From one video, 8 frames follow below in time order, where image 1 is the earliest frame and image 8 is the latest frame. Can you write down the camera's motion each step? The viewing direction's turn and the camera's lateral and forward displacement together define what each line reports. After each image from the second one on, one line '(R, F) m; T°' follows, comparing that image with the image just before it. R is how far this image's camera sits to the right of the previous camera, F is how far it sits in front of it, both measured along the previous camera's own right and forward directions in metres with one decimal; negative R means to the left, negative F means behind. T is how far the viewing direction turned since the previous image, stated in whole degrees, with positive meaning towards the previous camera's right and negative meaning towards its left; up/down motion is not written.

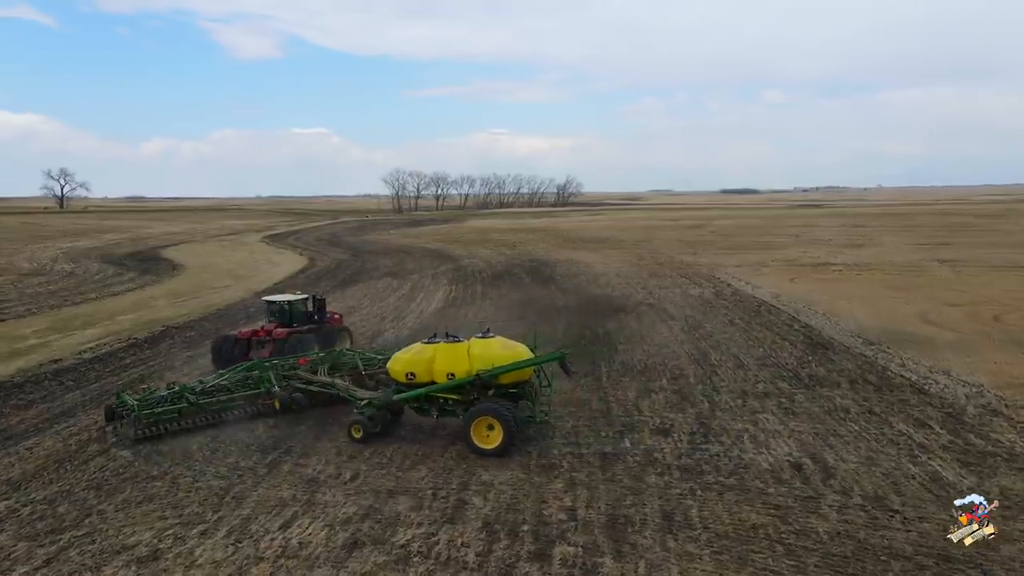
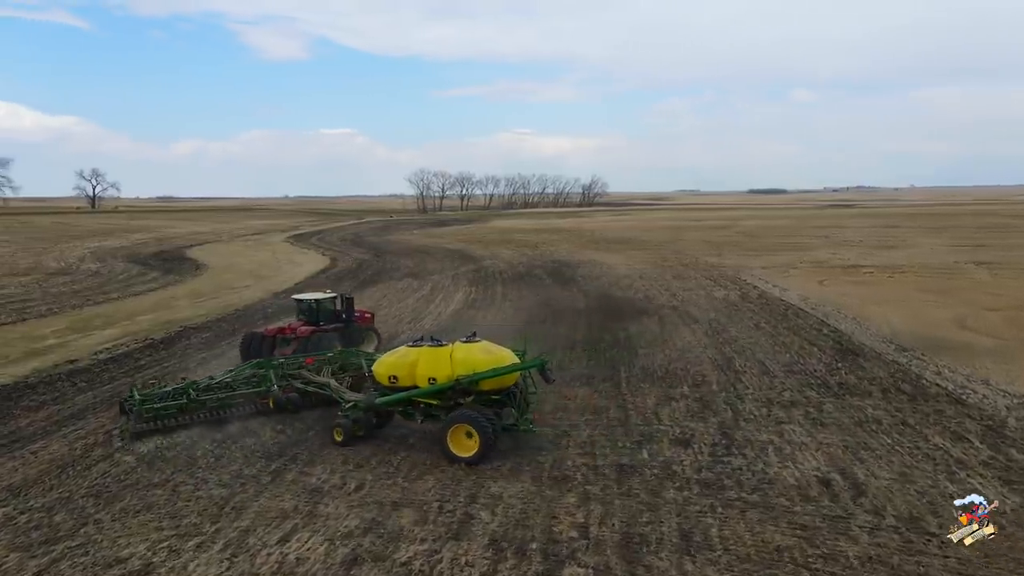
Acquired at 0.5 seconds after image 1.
(+0.2, +0.4) m; -2°
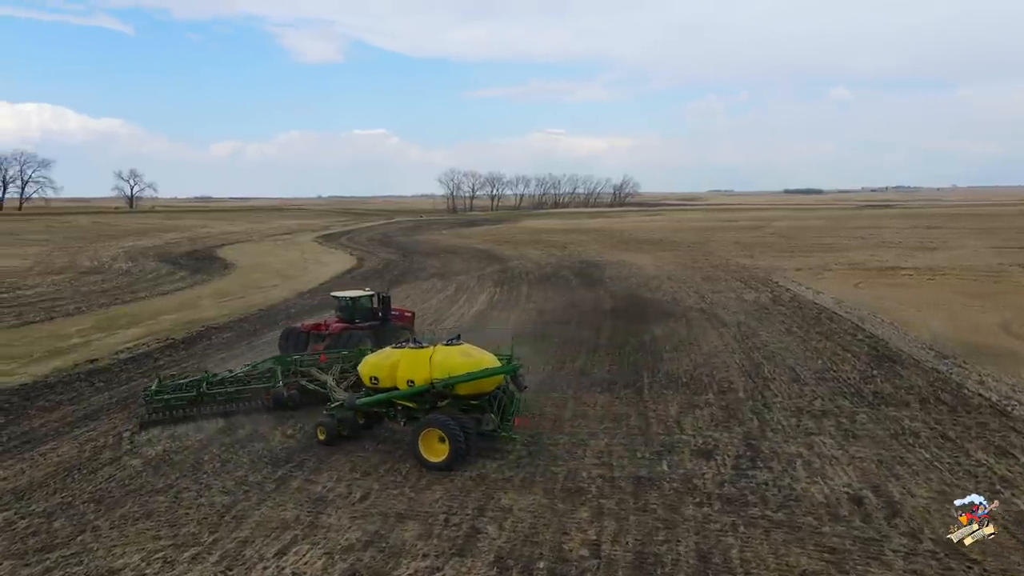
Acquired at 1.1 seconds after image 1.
(+0.2, +0.4) m; -2°
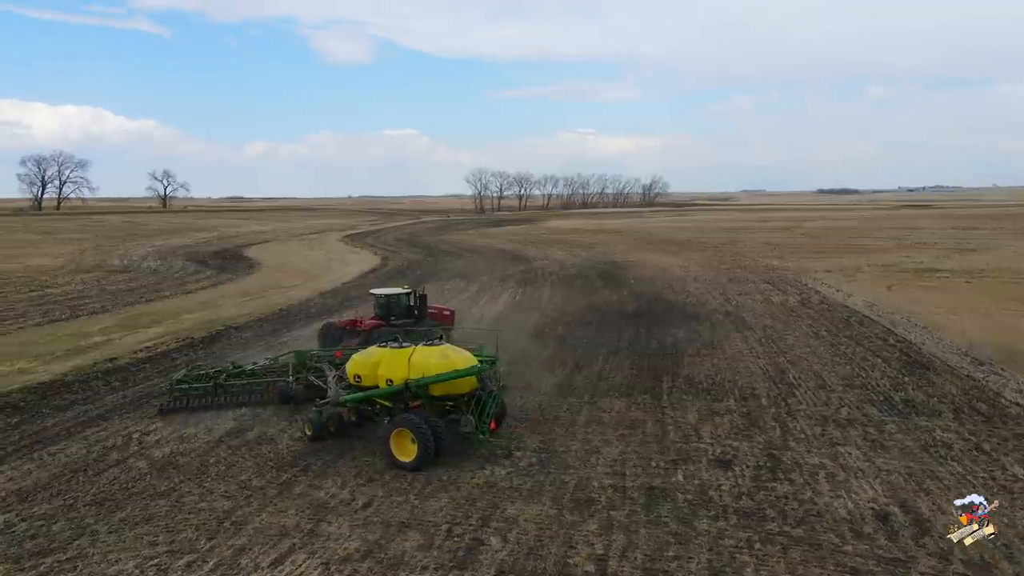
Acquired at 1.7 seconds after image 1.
(+0.2, +0.3) m; -2°
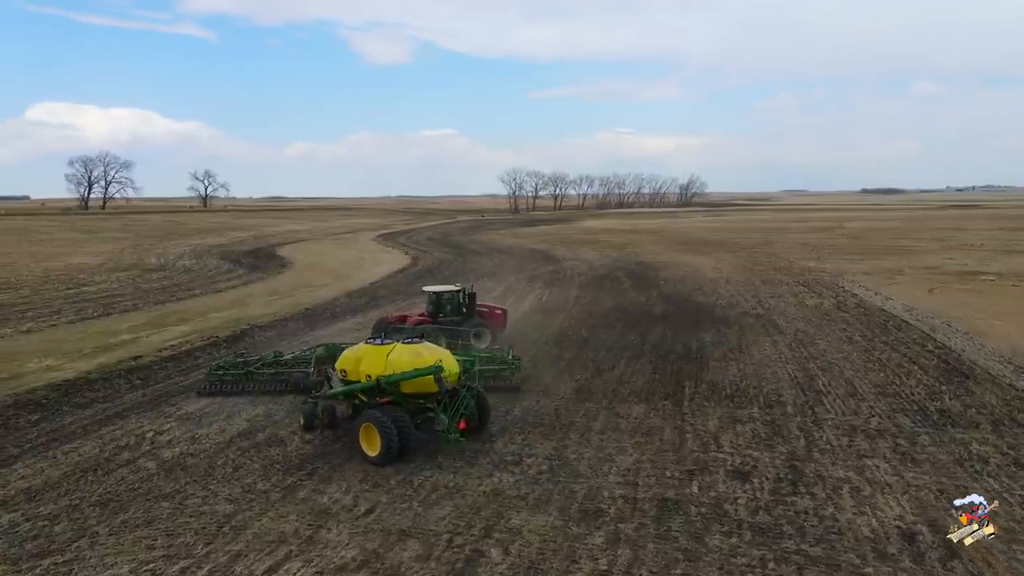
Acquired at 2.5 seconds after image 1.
(+0.3, +0.3) m; -3°
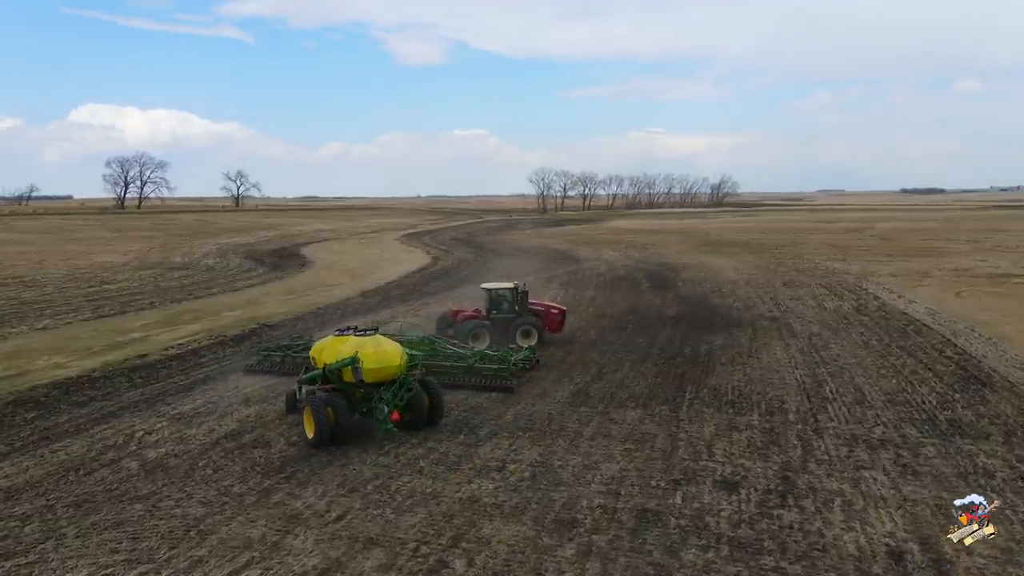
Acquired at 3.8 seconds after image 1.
(+0.6, +0.3) m; -2°
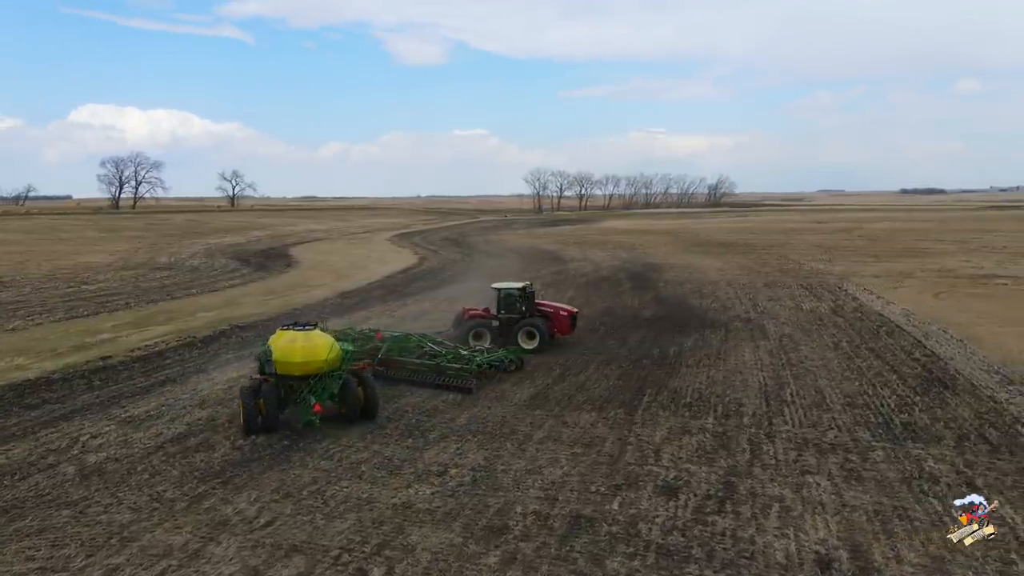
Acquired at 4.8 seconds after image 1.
(+0.8, +0.1) m; 0°
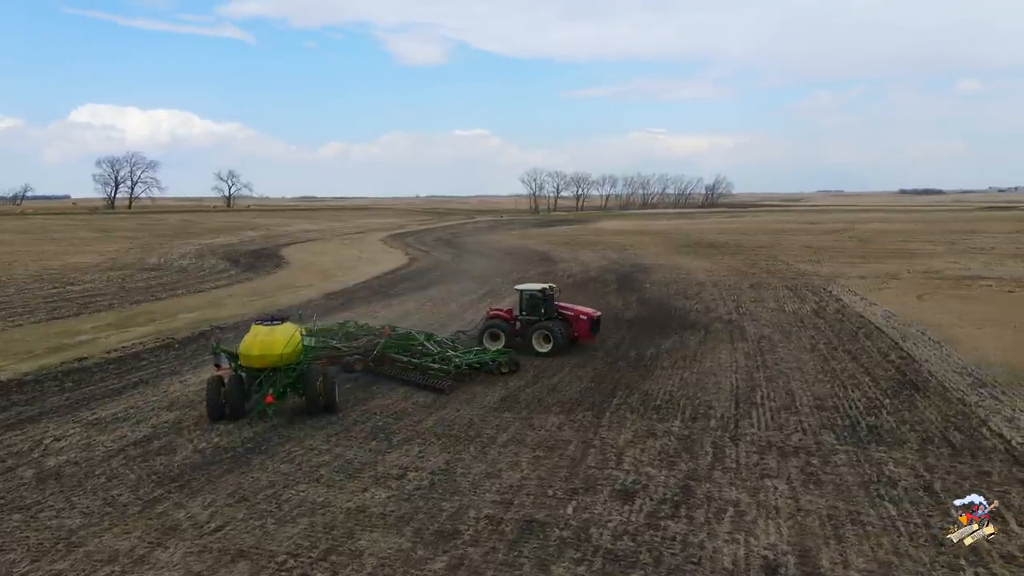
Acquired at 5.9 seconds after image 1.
(+0.5, 0.0) m; 0°
